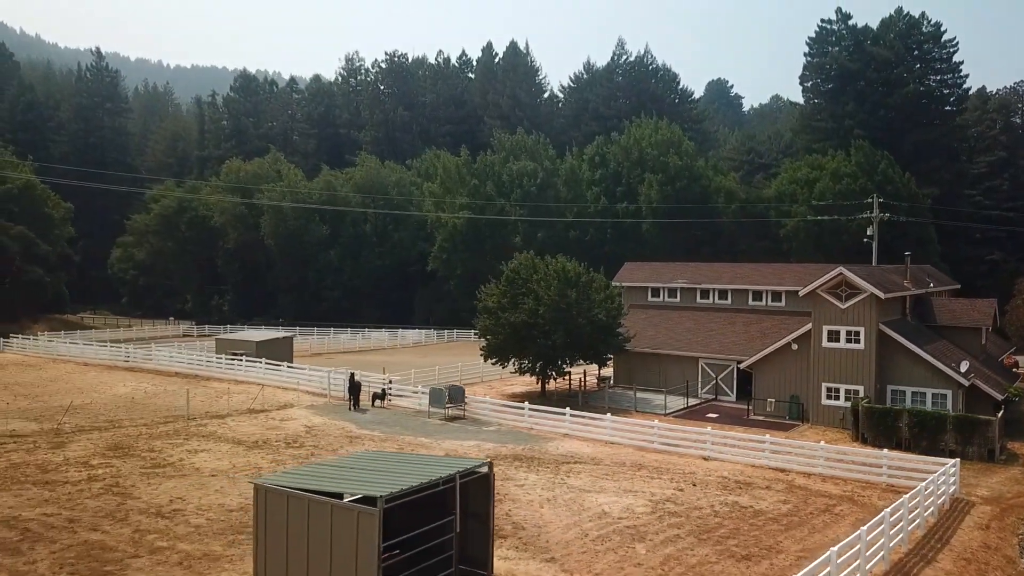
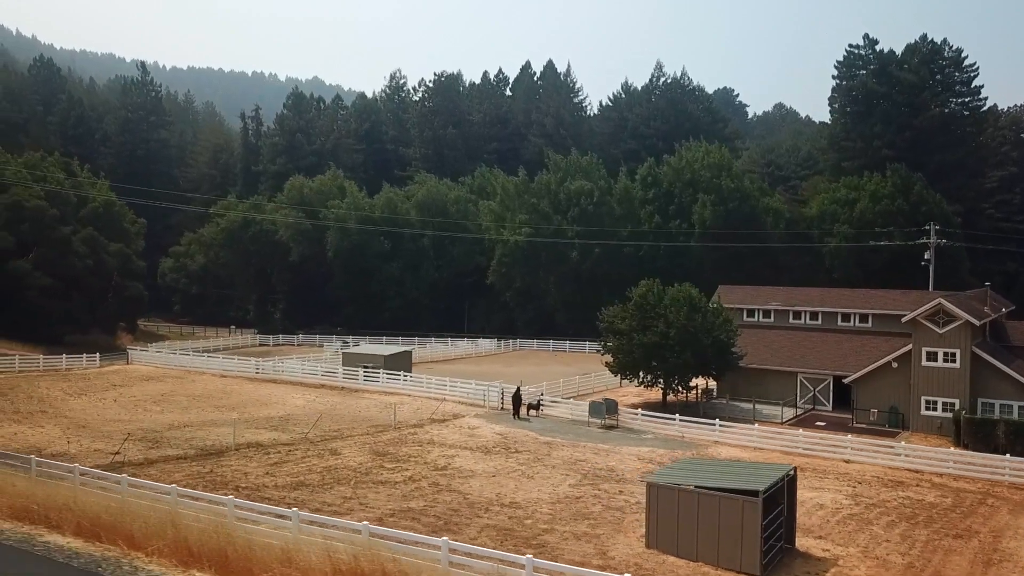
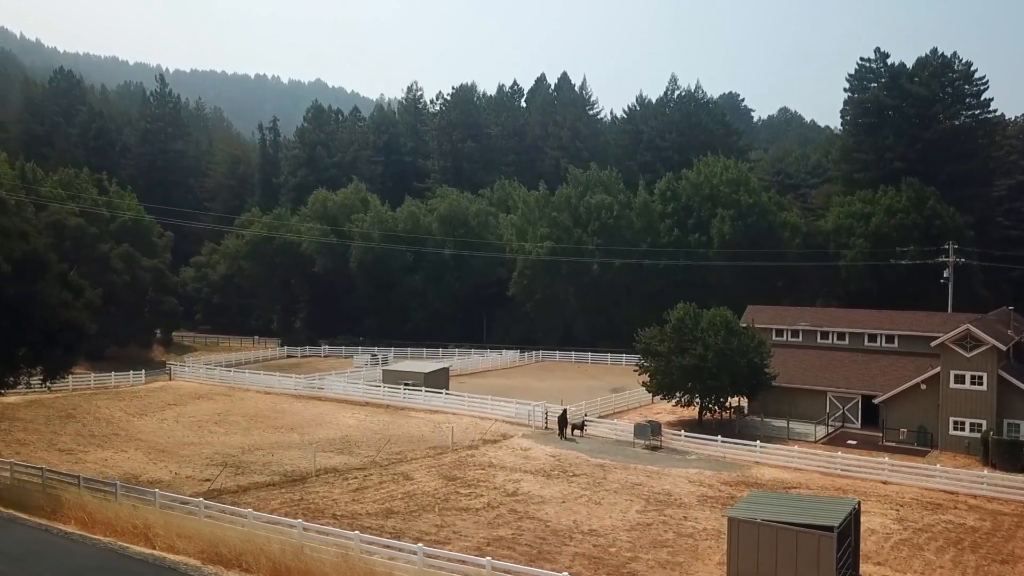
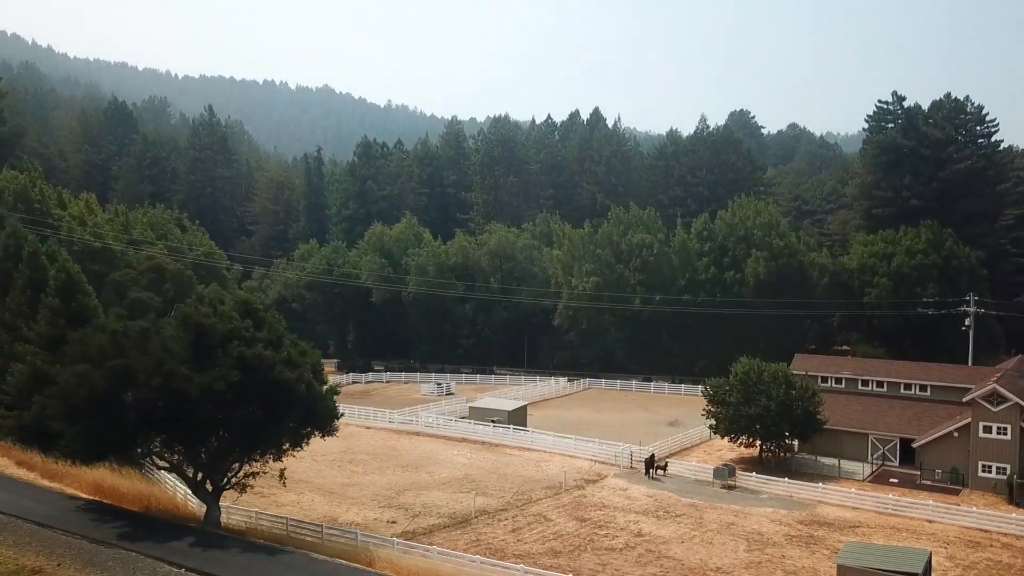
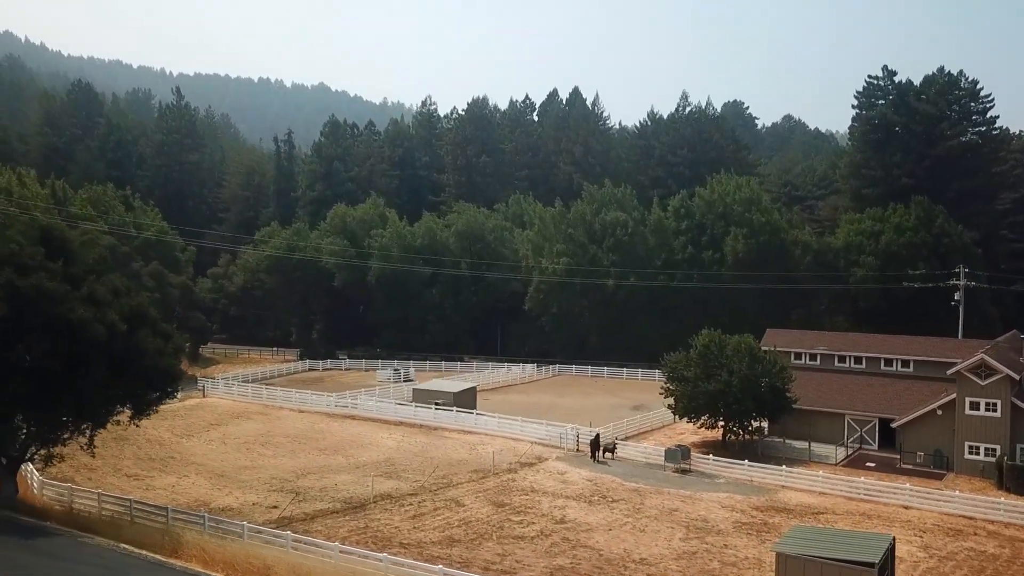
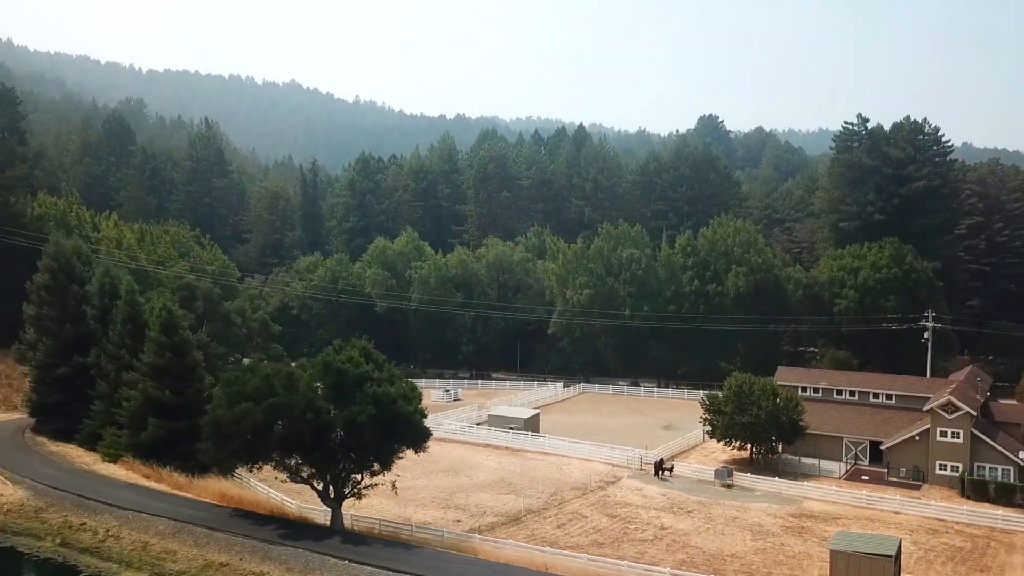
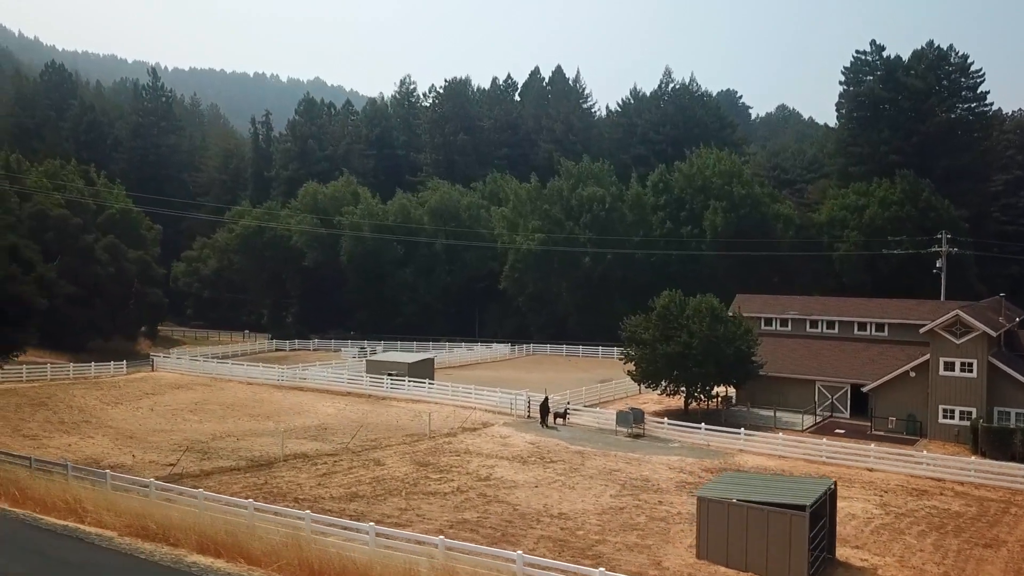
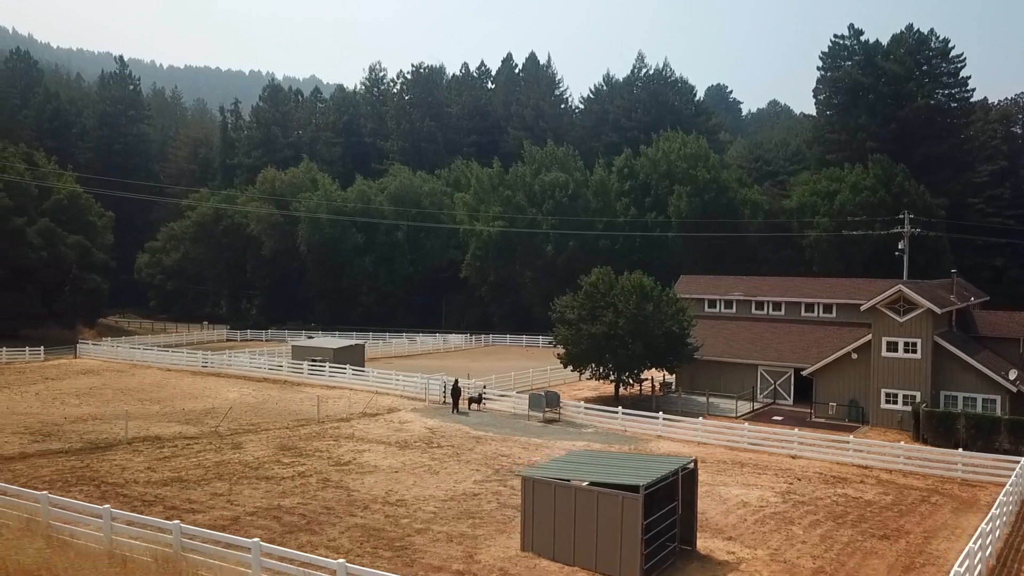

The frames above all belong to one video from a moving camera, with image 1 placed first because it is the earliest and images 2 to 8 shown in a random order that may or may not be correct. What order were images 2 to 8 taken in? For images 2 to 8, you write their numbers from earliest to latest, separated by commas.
8, 2, 7, 3, 5, 4, 6
